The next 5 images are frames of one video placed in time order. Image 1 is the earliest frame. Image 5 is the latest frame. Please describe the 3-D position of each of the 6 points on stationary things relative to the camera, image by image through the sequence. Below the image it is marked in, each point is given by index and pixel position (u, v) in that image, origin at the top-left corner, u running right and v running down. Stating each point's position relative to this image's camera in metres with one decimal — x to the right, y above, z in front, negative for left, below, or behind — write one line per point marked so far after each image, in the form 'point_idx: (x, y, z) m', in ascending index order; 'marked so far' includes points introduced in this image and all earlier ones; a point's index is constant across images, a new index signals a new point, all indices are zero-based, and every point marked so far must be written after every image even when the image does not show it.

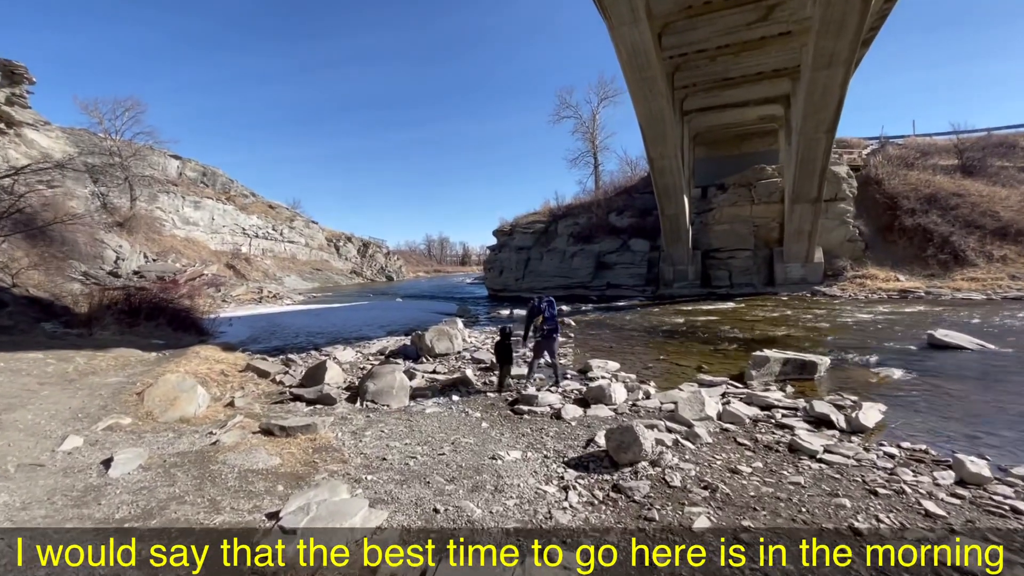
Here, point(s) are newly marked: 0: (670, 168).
0: (+6.6, +5.0, +19.7) m
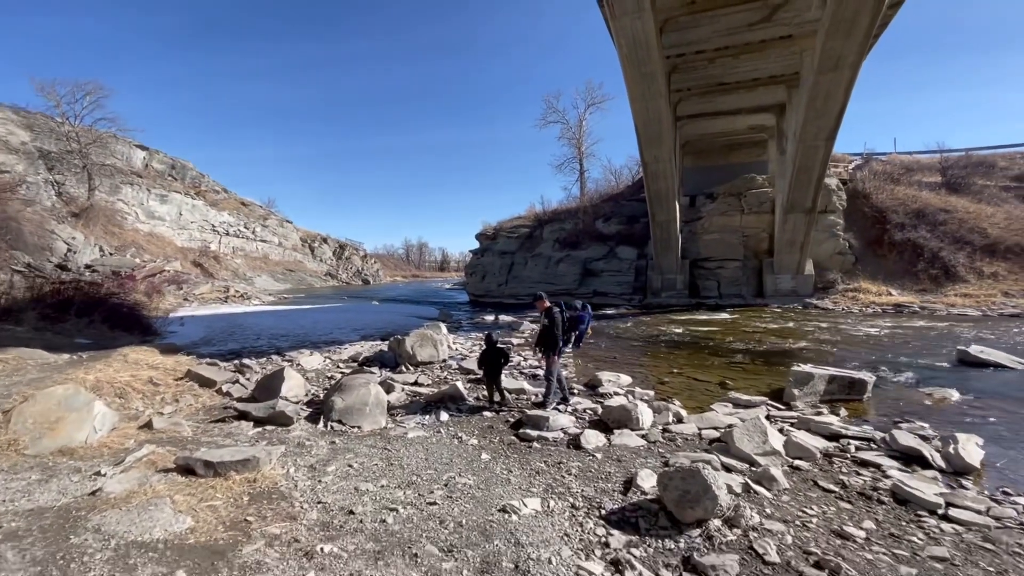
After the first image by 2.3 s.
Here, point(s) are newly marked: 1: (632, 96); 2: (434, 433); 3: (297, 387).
0: (+6.1, +4.6, +19.0) m
1: (+3.9, +6.2, +15.4) m
2: (-0.7, -1.3, +4.2) m
3: (-2.2, -1.0, +5.0) m
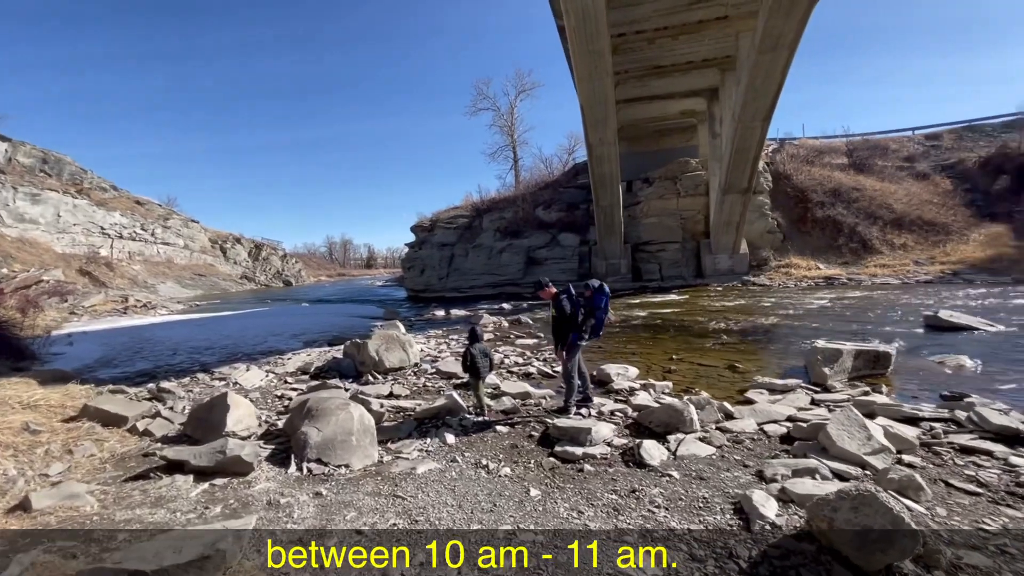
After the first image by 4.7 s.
0: (+3.8, +5.2, +18.8) m
1: (+2.1, +6.7, +14.8) m
2: (-0.4, -1.2, +3.2) m
3: (-2.1, -1.0, +3.8) m
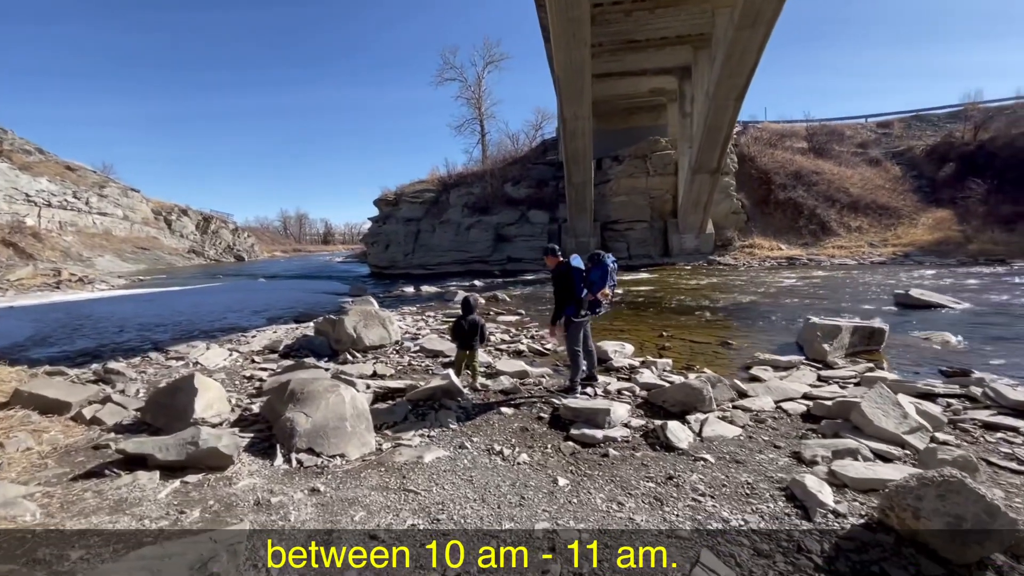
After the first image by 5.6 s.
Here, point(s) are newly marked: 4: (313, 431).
0: (+2.7, +6.1, +18.5) m
1: (+1.3, +7.4, +14.3) m
2: (-0.3, -1.0, +2.9) m
3: (-2.0, -0.8, +3.3) m
4: (-1.2, -0.8, +2.8) m
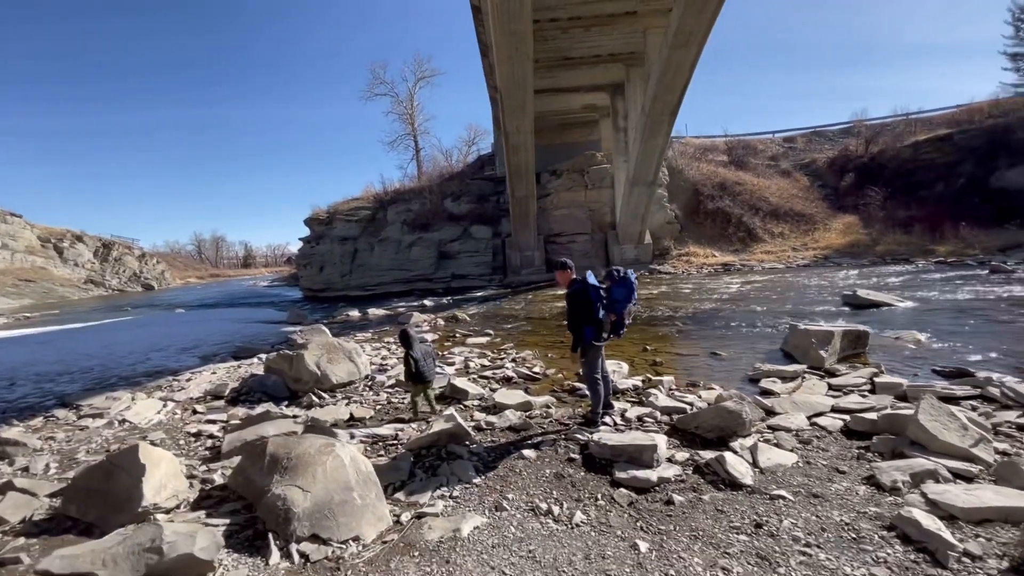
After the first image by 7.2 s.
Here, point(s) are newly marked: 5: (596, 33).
0: (+0.5, +5.5, +18.4) m
1: (-0.4, +6.9, +14.2) m
2: (-0.1, -1.1, +2.4) m
3: (-1.8, -1.0, +2.6) m
4: (-0.9, -1.0, +2.2) m
5: (+3.1, +9.2, +17.0) m
